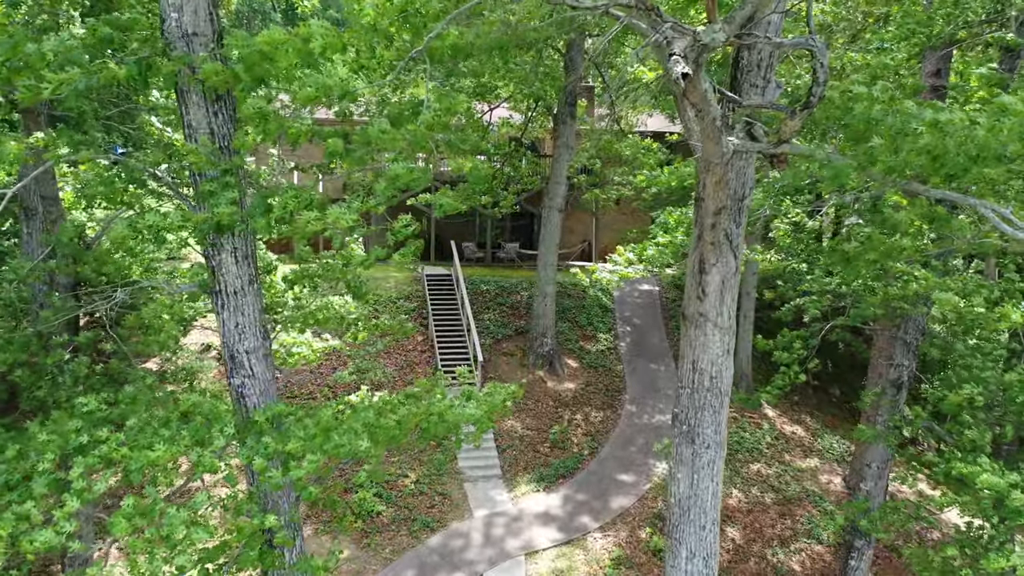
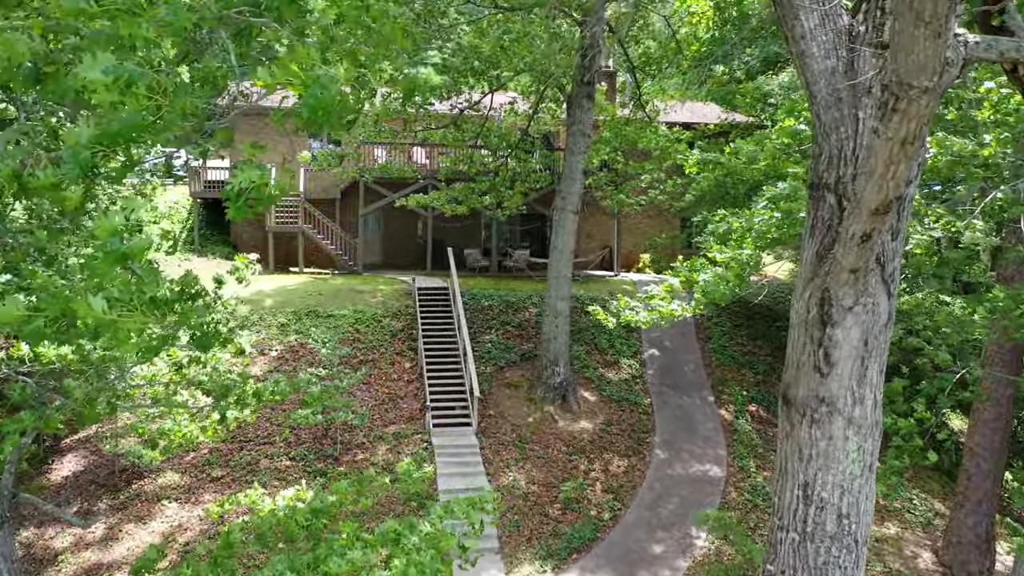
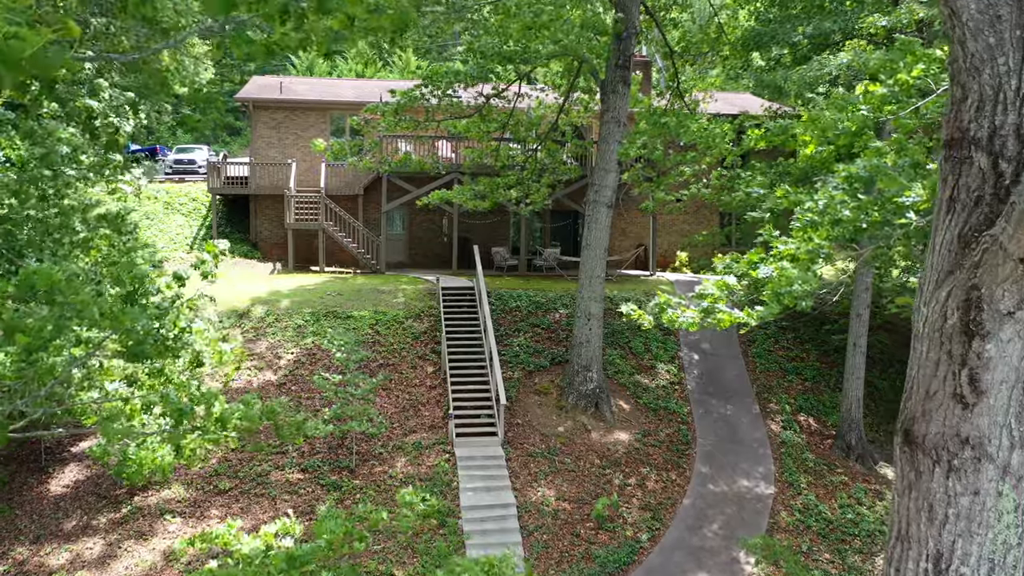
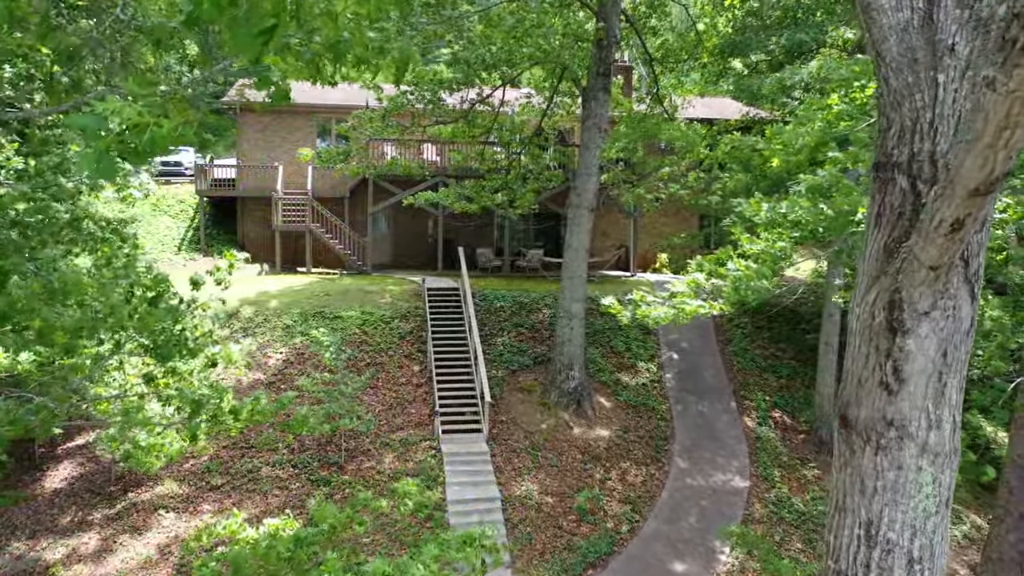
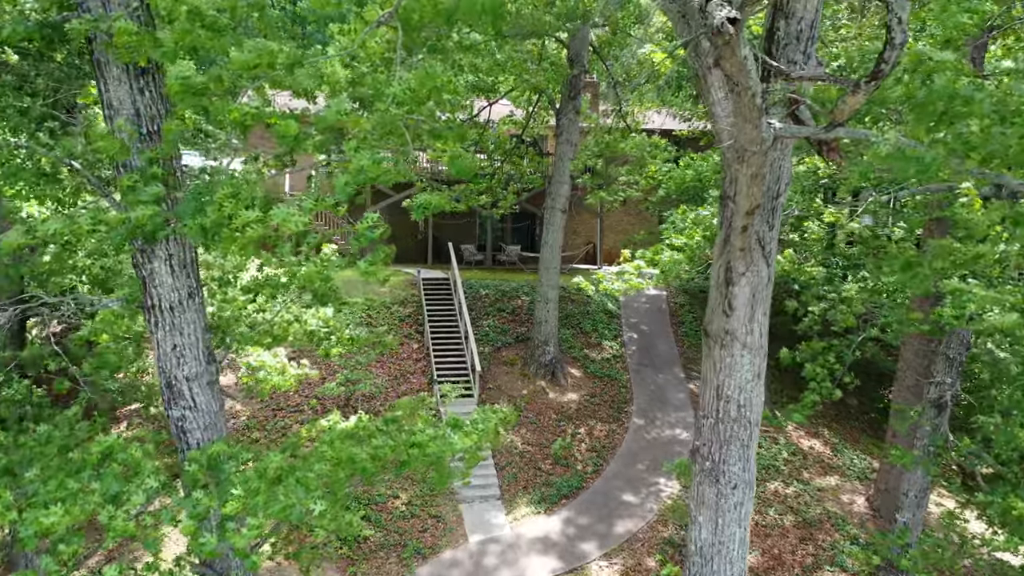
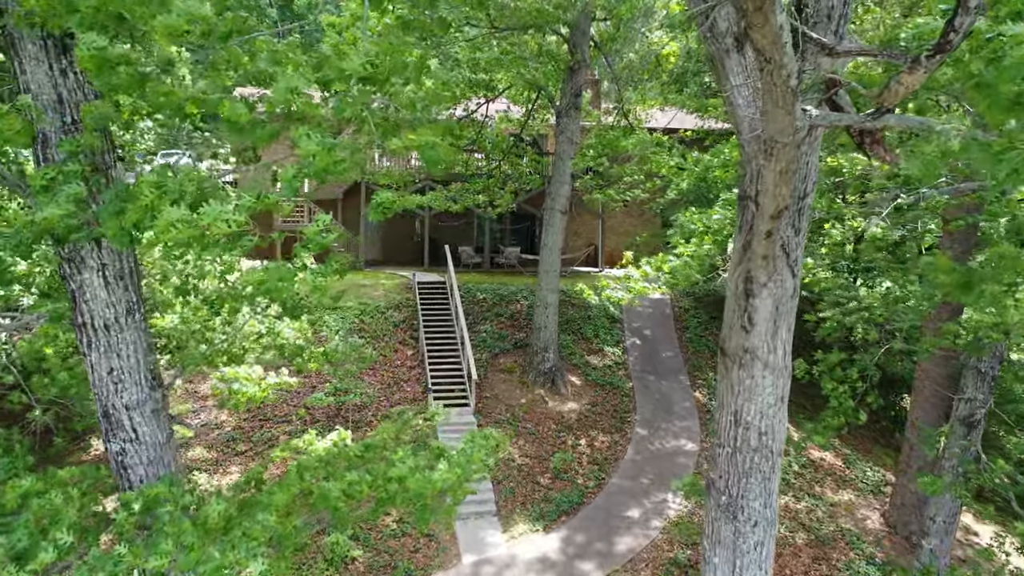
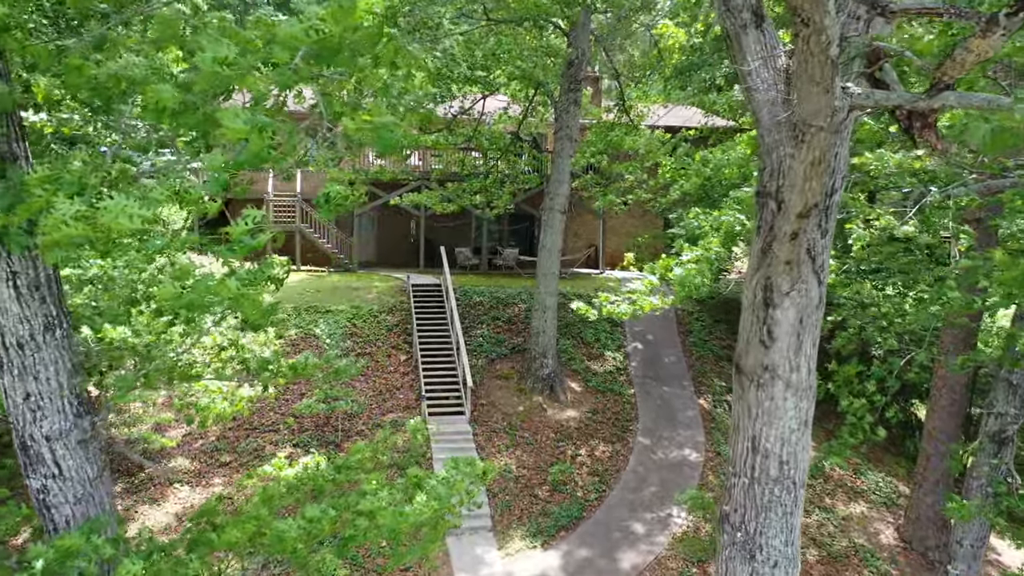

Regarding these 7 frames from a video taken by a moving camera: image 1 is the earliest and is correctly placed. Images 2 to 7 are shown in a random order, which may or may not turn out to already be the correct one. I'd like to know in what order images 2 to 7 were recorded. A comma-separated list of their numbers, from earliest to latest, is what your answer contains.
5, 6, 7, 2, 4, 3
